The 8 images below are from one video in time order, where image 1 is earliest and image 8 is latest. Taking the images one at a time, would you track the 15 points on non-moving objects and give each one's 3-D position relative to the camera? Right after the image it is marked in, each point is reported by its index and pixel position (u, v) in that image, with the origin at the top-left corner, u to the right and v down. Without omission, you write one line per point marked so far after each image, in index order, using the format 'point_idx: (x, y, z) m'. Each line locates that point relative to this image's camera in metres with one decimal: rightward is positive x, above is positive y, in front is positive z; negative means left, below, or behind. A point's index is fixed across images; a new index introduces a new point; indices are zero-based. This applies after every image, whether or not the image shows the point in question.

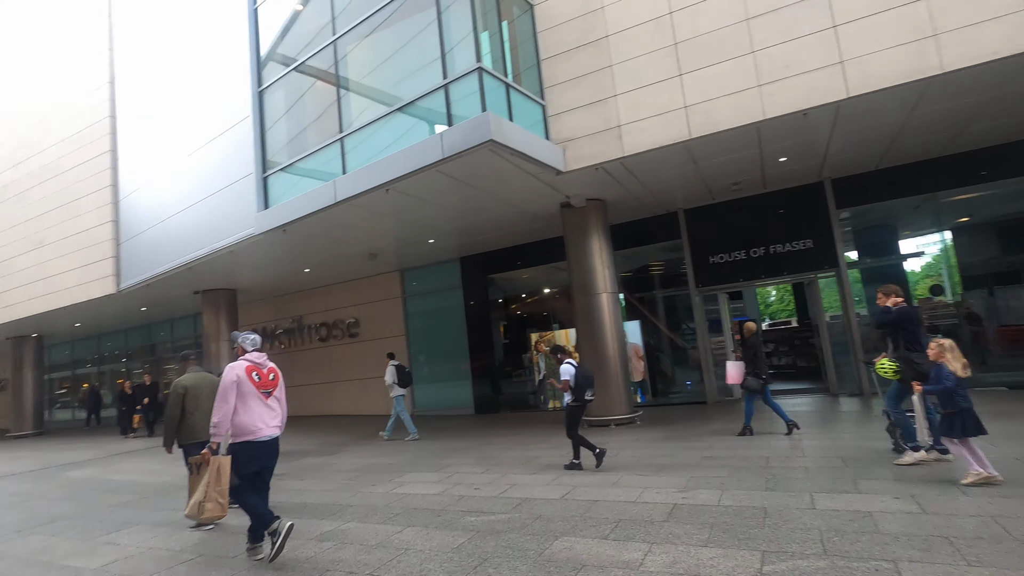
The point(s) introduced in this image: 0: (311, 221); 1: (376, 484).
0: (-3.6, +1.2, +9.6) m
1: (-1.7, -2.4, +6.6) m
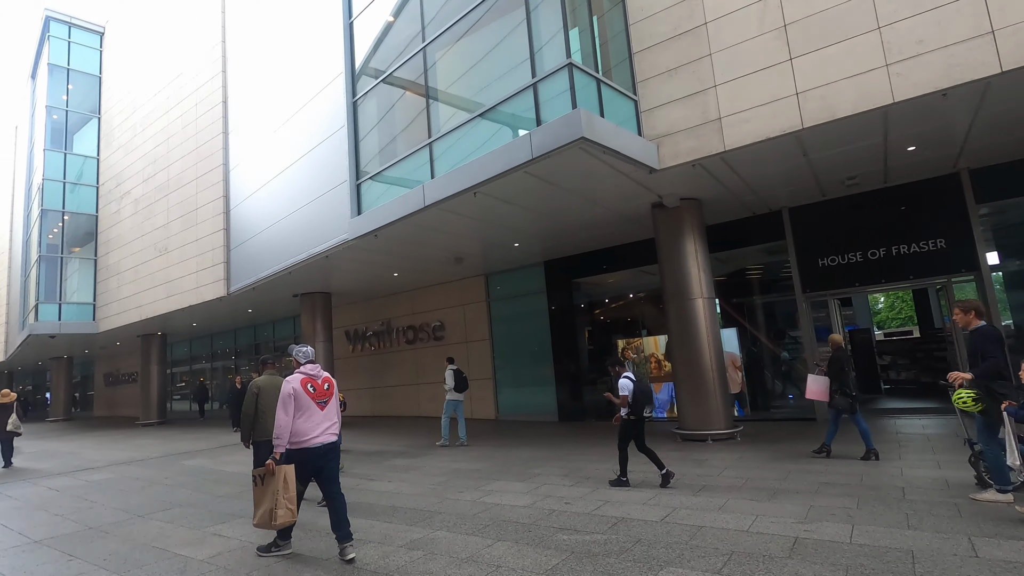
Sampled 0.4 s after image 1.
0: (-2.0, +1.1, +9.7) m
1: (-0.6, -2.5, +6.5) m
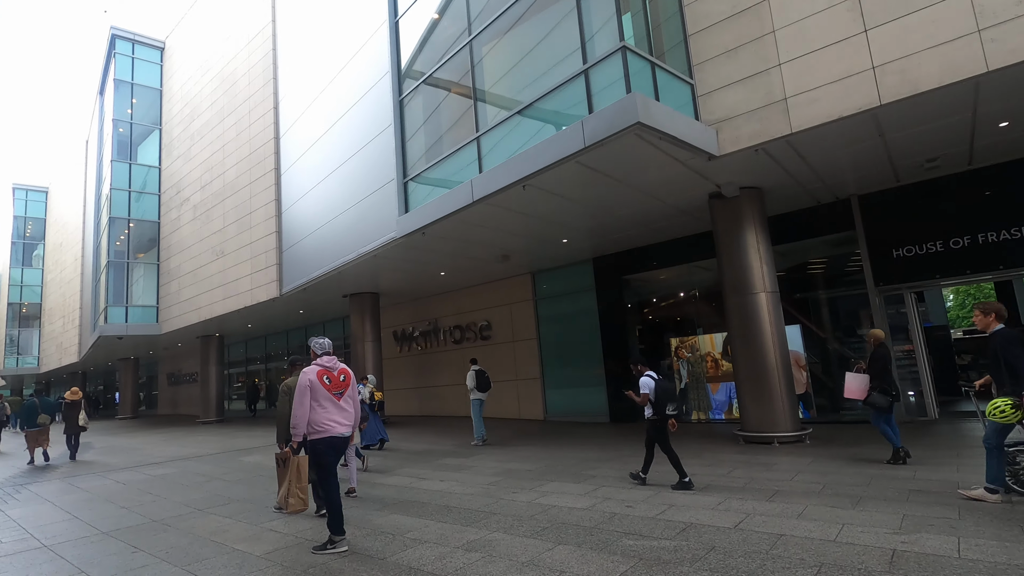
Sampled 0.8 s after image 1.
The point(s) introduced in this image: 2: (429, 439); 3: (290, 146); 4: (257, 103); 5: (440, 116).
0: (-1.1, +1.2, +9.6) m
1: (+0.1, -2.4, +6.3) m
2: (-1.8, -3.3, +11.6) m
3: (-6.3, +4.1, +15.3) m
4: (-8.0, +5.8, +16.8) m
5: (-1.4, +3.4, +10.5) m
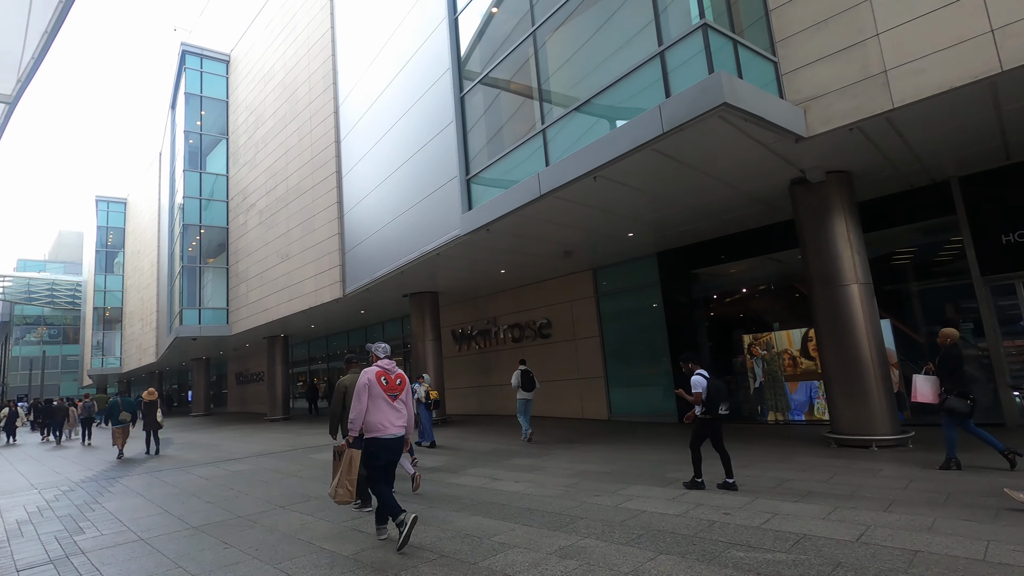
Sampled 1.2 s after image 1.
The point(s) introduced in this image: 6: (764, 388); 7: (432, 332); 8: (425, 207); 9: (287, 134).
0: (0.0, +1.2, +9.5) m
1: (+1.0, -2.3, +6.0) m
2: (-0.4, -3.2, +11.5) m
3: (-4.7, +4.1, +15.6) m
4: (-6.2, +5.8, +17.2) m
5: (-0.2, +3.5, +10.4) m
6: (+5.5, -2.2, +11.6) m
7: (-2.3, -1.3, +15.4) m
8: (-2.0, +1.8, +12.0) m
9: (-7.9, +5.4, +18.8) m
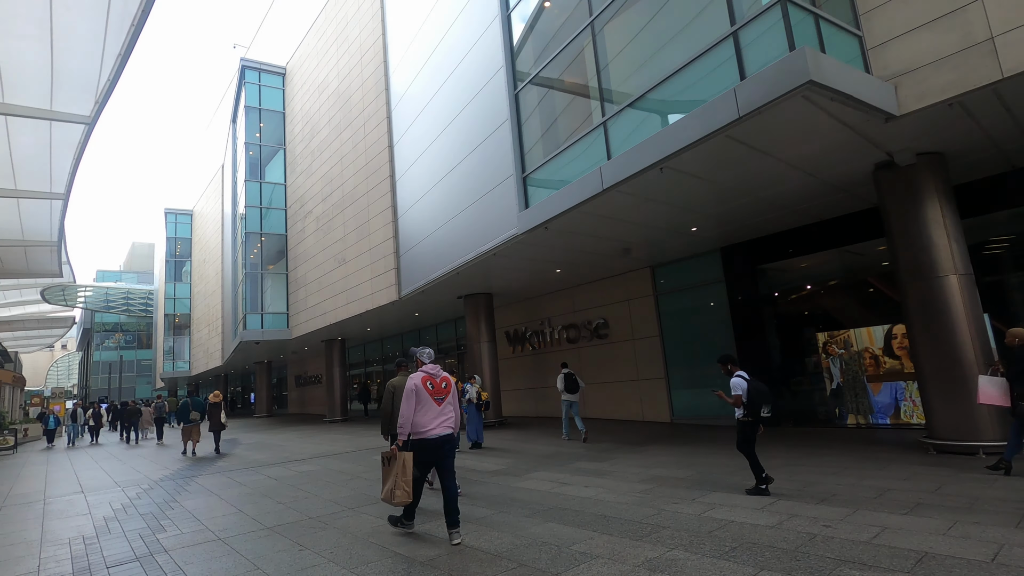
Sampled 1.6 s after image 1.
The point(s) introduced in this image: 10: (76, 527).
0: (+1.0, +1.3, +9.2) m
1: (+1.8, -2.3, +5.7) m
2: (+0.9, -3.2, +11.2) m
3: (-3.2, +4.0, +15.7) m
4: (-4.6, +5.7, +17.5) m
5: (+0.9, +3.5, +10.1) m
6: (+6.7, -2.1, +10.9) m
7: (-0.7, -1.3, +15.3) m
8: (-0.7, +1.8, +11.9) m
9: (-6.2, +5.3, +19.2) m
10: (-5.3, -2.9, +6.4) m
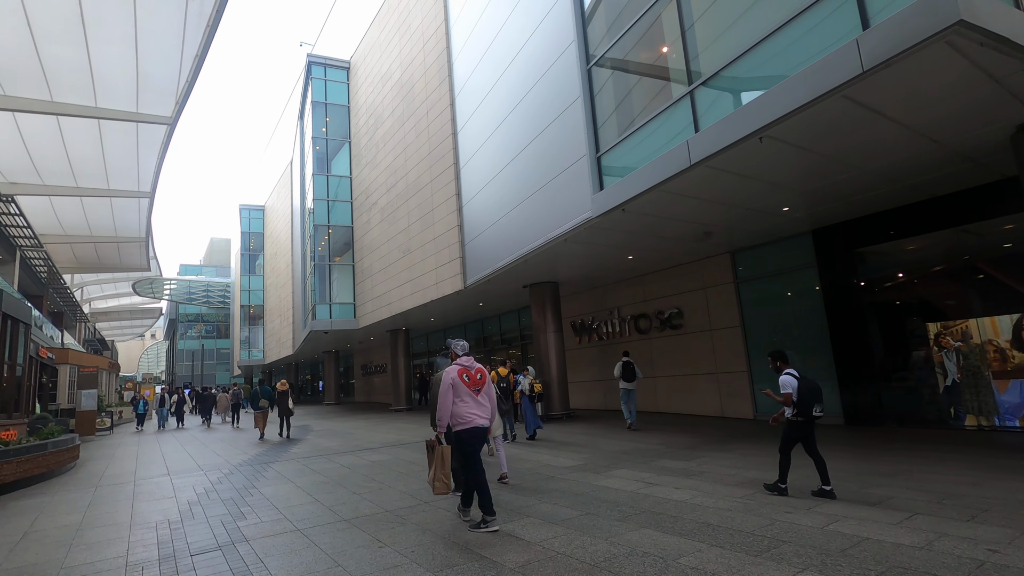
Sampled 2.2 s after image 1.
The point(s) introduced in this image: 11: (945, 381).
0: (+2.3, +1.5, +8.6) m
1: (+2.6, -2.1, +5.0) m
2: (+2.3, -3.0, +10.7) m
3: (-1.3, +4.3, +15.4) m
4: (-2.5, +6.0, +17.3) m
5: (+2.2, +3.7, +9.5) m
6: (+8.1, -1.8, +9.7) m
7: (+1.2, -1.0, +14.8) m
8: (+0.8, +2.0, +11.4) m
9: (-3.9, +5.6, +19.2) m
10: (-4.3, -2.7, +6.5) m
11: (+8.0, -1.7, +9.8) m
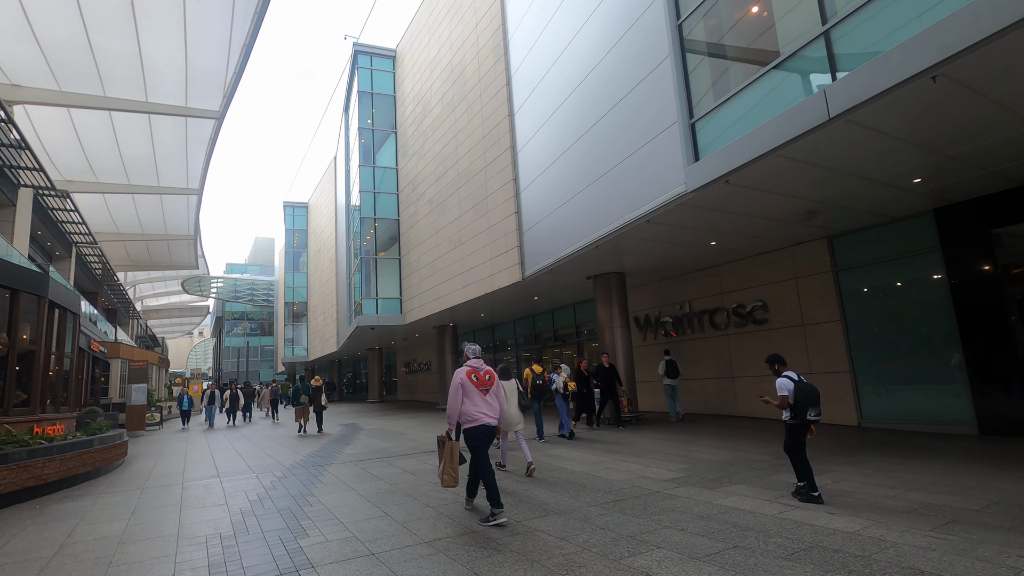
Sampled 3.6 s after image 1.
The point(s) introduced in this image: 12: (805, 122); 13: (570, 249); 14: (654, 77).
0: (+3.5, +1.7, +7.3) m
1: (+3.6, -1.9, +3.7) m
2: (+3.7, -2.7, +9.4) m
3: (+0.4, +4.5, +14.4) m
4: (-0.7, +6.2, +16.3) m
5: (+3.4, +4.0, +8.2) m
6: (+9.4, -1.6, +8.0) m
7: (+2.8, -0.8, +13.6) m
8: (+2.2, +2.3, +10.2) m
9: (-2.0, +5.8, +18.3) m
10: (-3.2, -2.5, +5.7) m
11: (+9.2, -1.5, +8.2) m
12: (+3.7, +2.1, +5.8) m
13: (+1.3, +0.9, +12.1) m
14: (+2.5, +3.8, +9.8) m
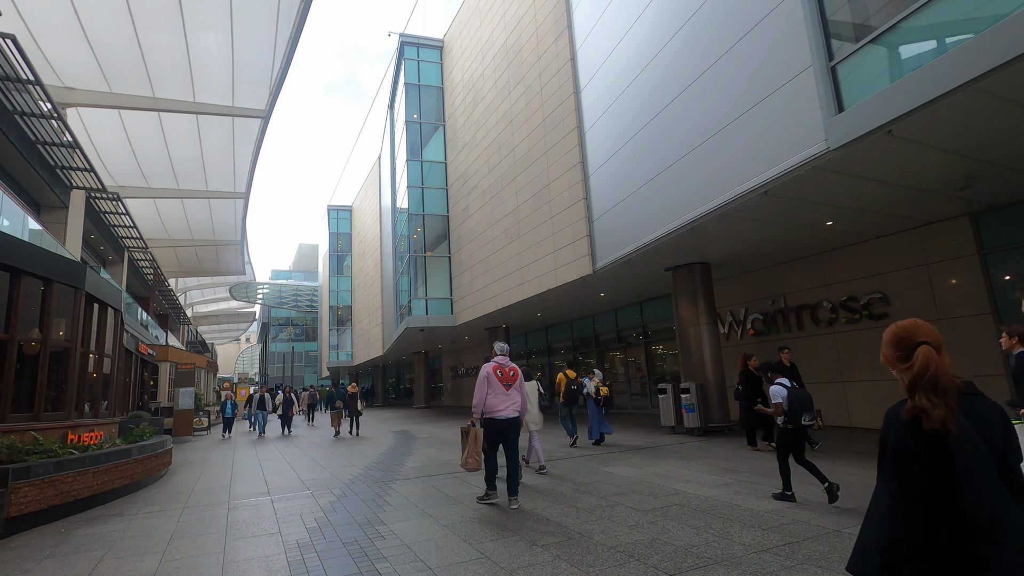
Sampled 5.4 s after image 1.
0: (+4.6, +2.0, +5.7) m
1: (+4.6, -1.6, +2.1) m
2: (+5.0, -2.5, +7.7) m
3: (+2.0, +4.7, +13.0) m
4: (+1.0, +6.3, +15.0) m
5: (+4.6, +4.2, +6.6) m
6: (+10.6, -1.3, +6.0) m
7: (+4.4, -0.6, +12.0) m
8: (+3.6, +2.5, +8.7) m
9: (-0.1, +5.9, +17.1) m
10: (-2.1, -2.3, +4.5) m
11: (+10.5, -1.2, +6.1) m
12: (+4.7, +2.4, +4.2) m
13: (+2.8, +1.0, +10.6) m
14: (+3.9, +4.0, +8.2) m
